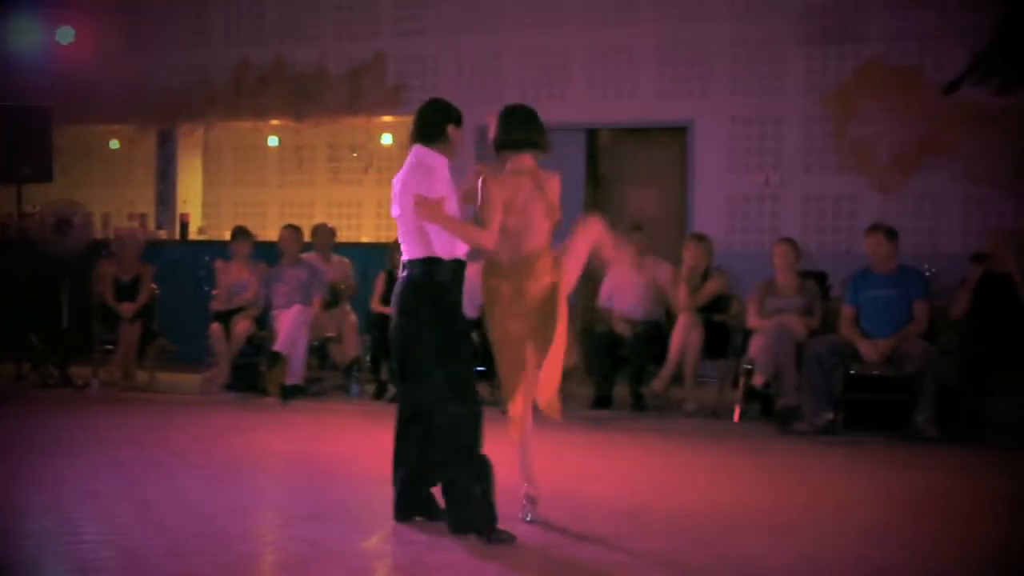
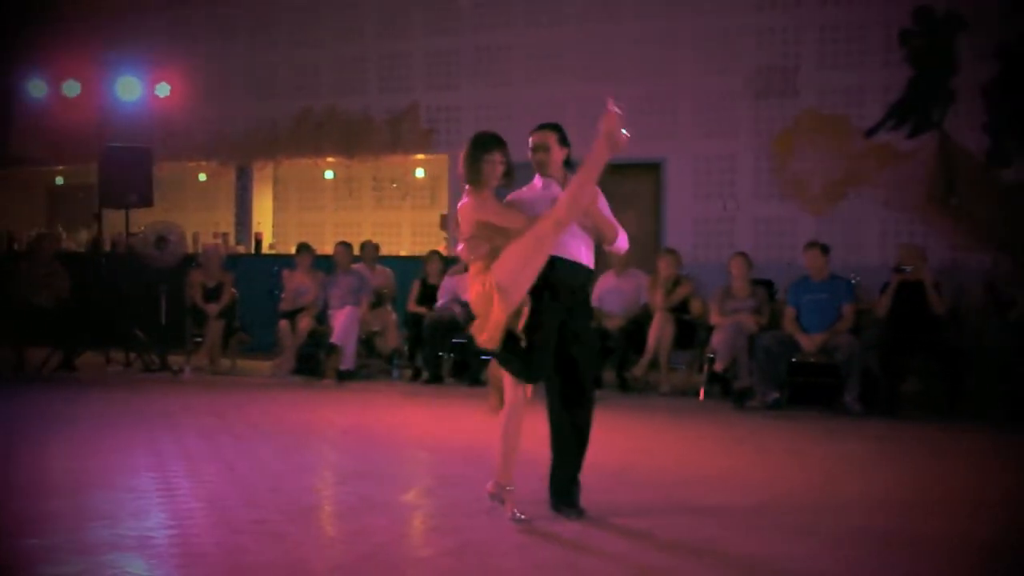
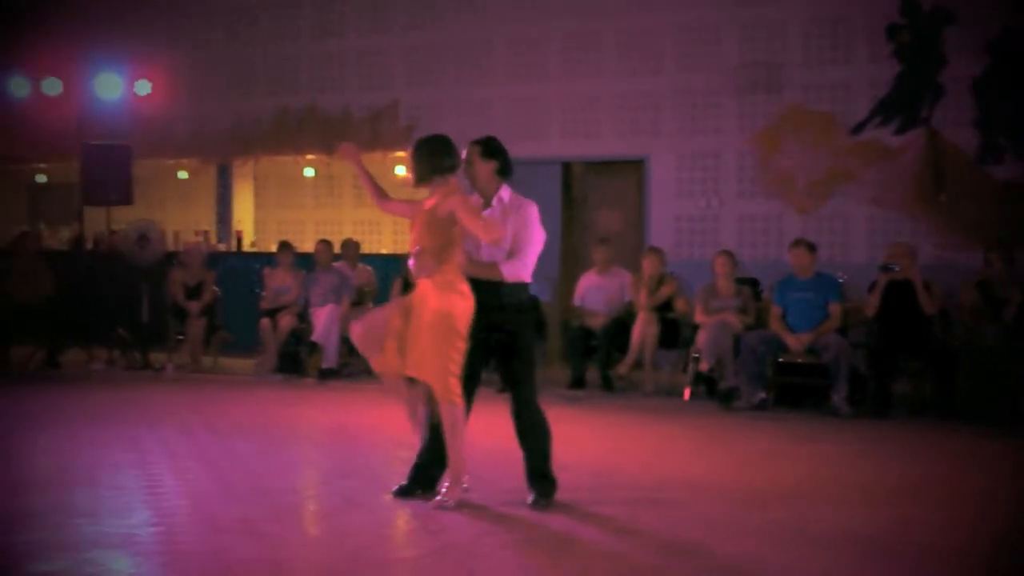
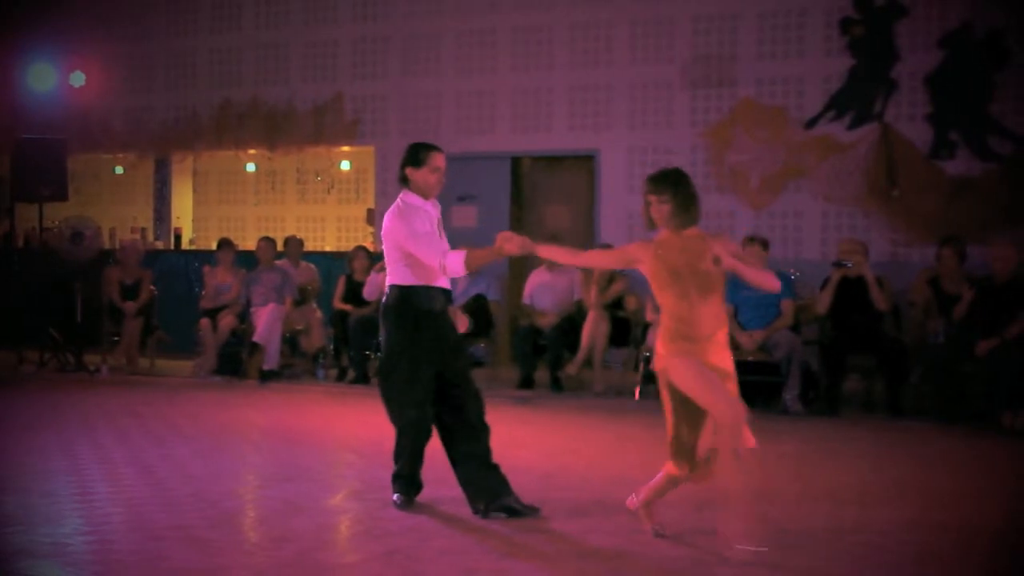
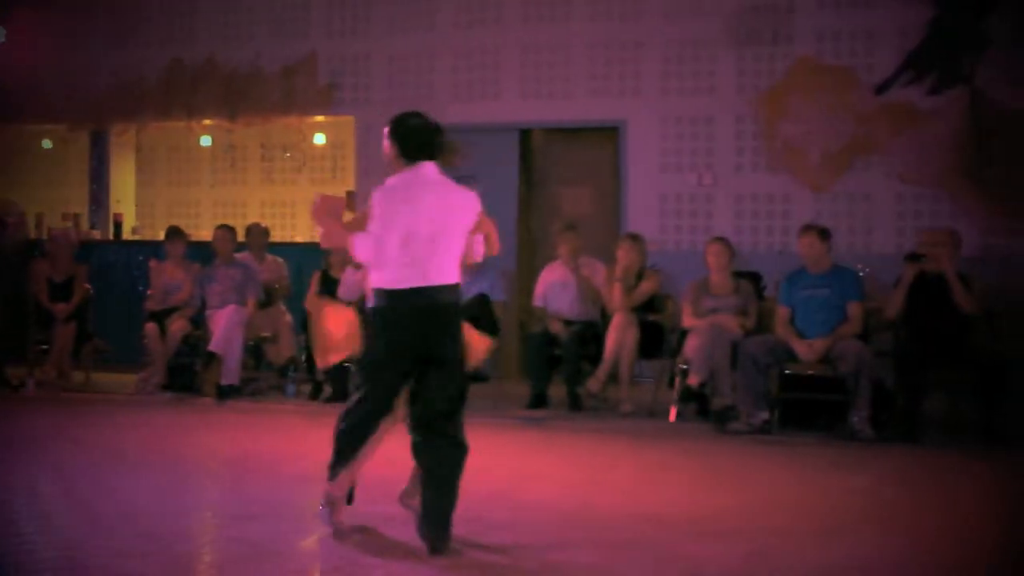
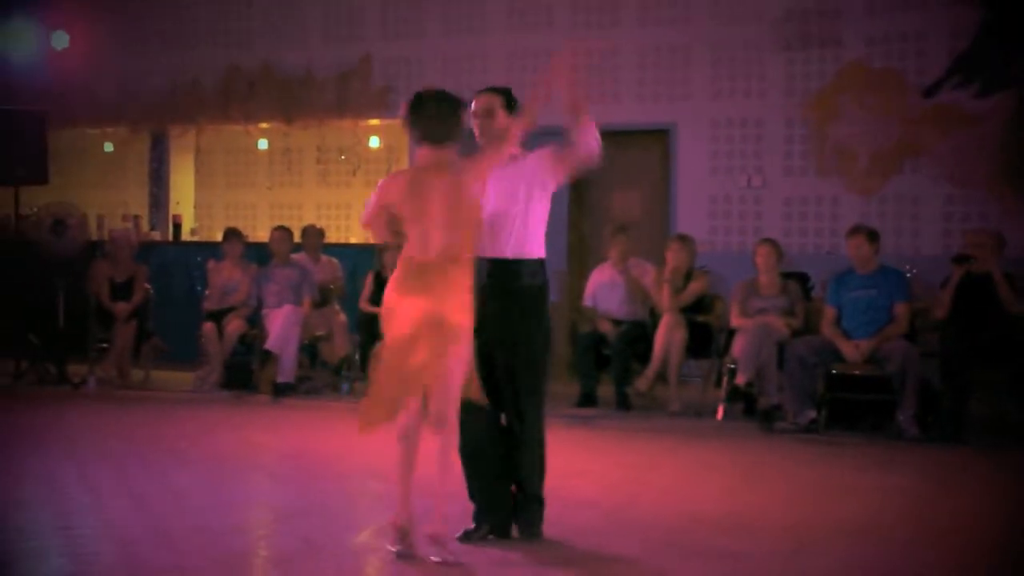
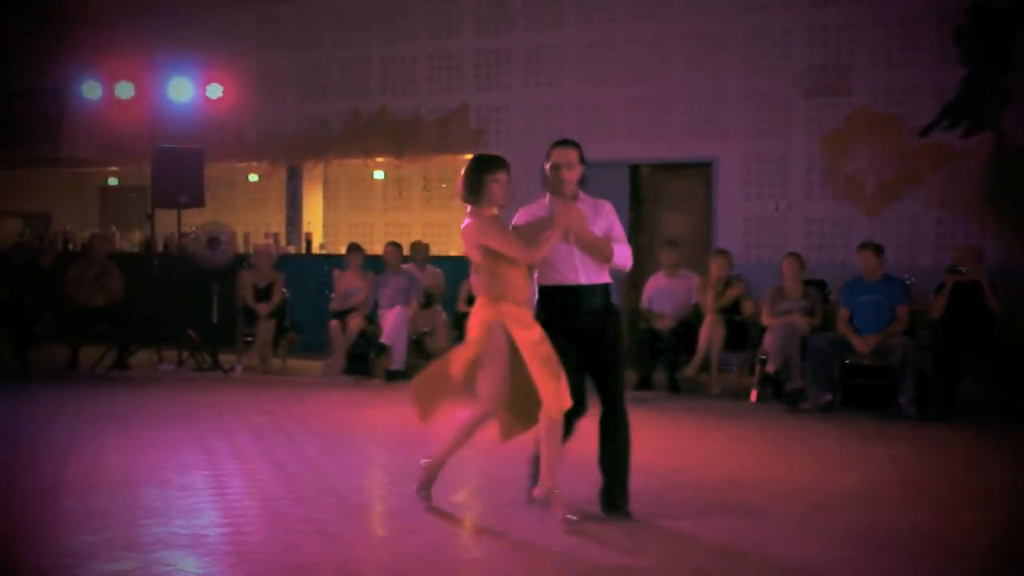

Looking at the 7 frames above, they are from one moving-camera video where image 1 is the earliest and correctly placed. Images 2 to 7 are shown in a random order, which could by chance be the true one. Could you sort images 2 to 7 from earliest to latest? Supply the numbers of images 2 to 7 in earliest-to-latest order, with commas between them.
5, 6, 4, 3, 7, 2
